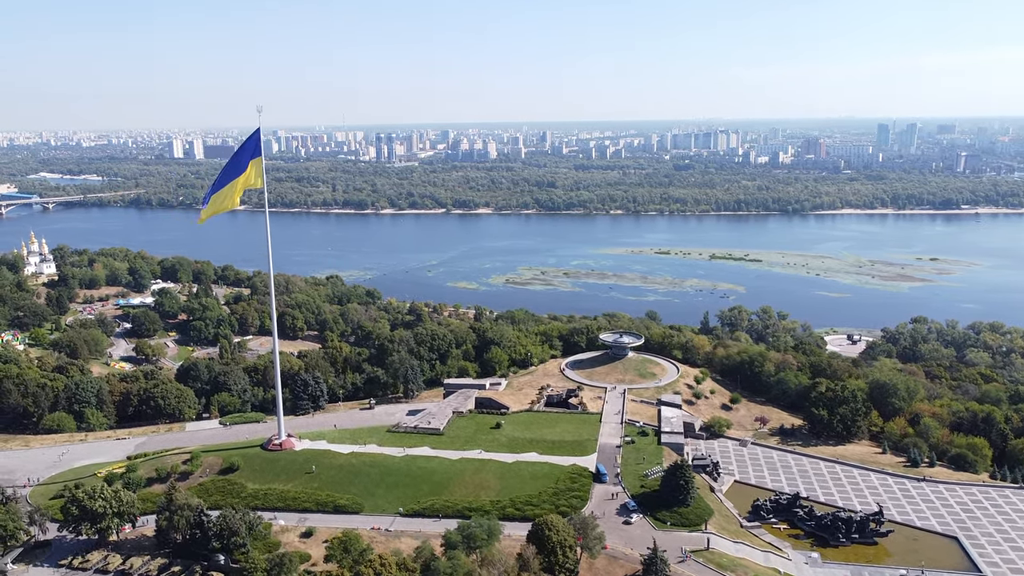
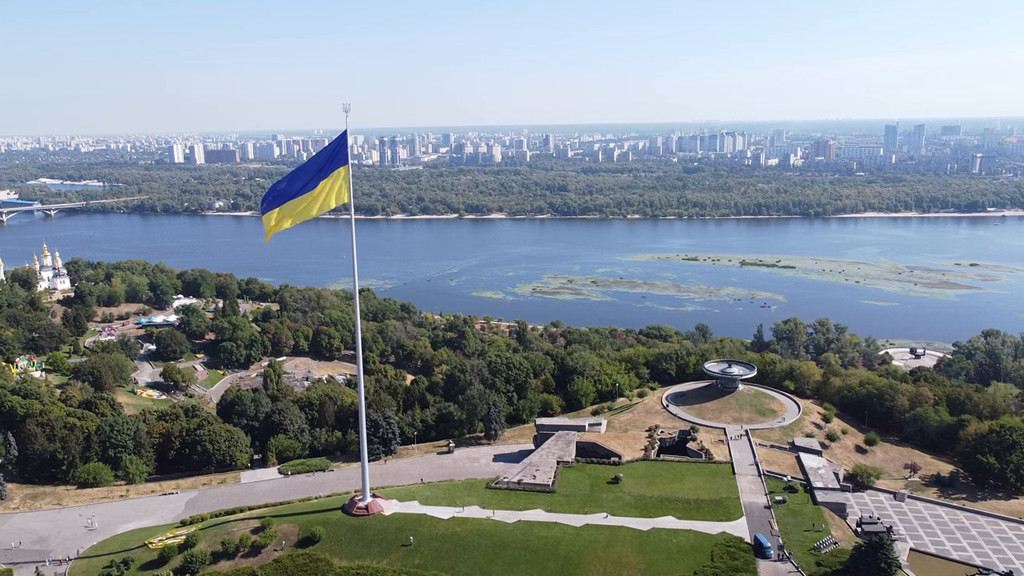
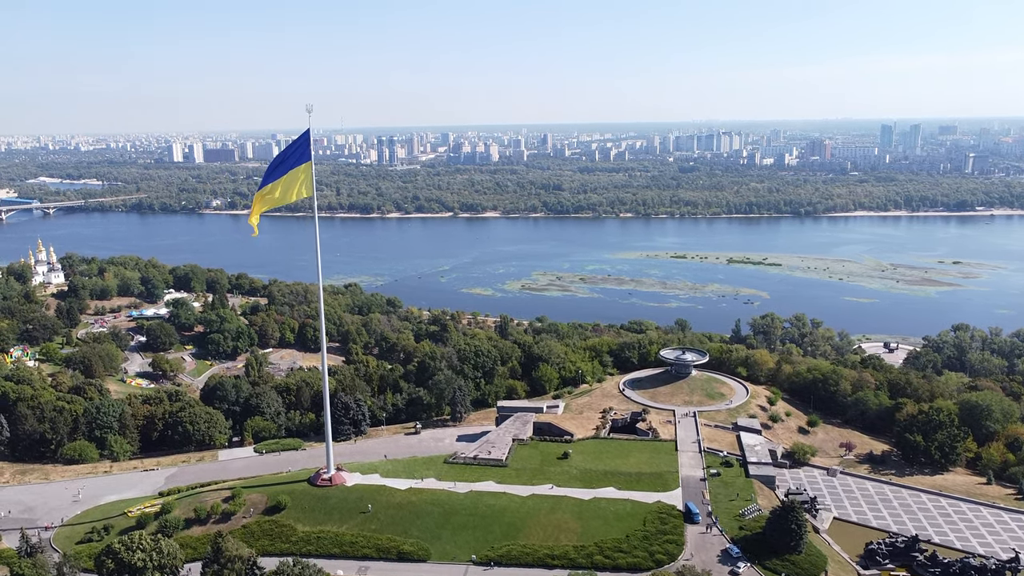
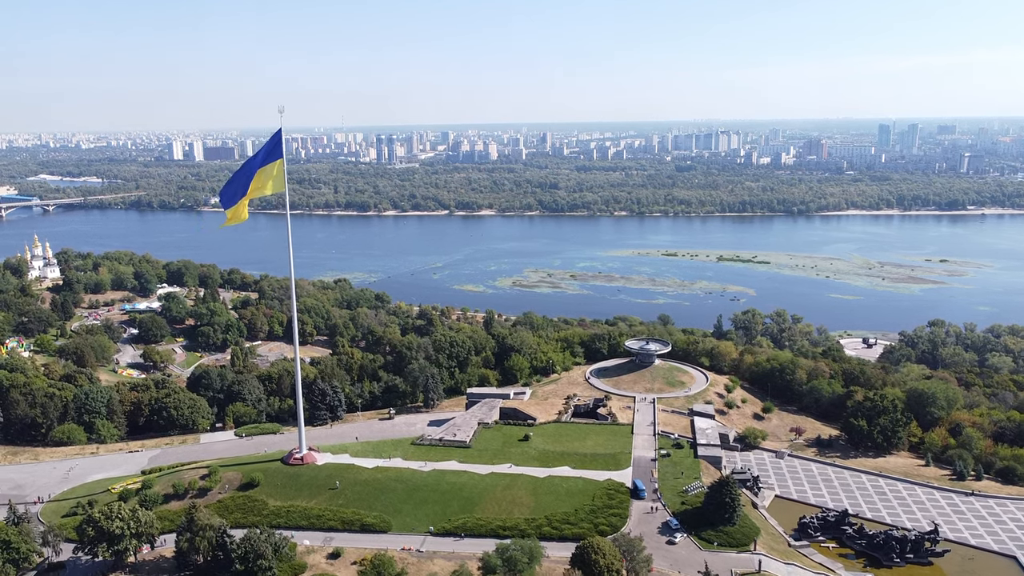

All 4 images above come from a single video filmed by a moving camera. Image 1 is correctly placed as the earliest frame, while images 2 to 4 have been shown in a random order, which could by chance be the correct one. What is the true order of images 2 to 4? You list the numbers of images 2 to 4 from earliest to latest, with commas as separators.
4, 3, 2
